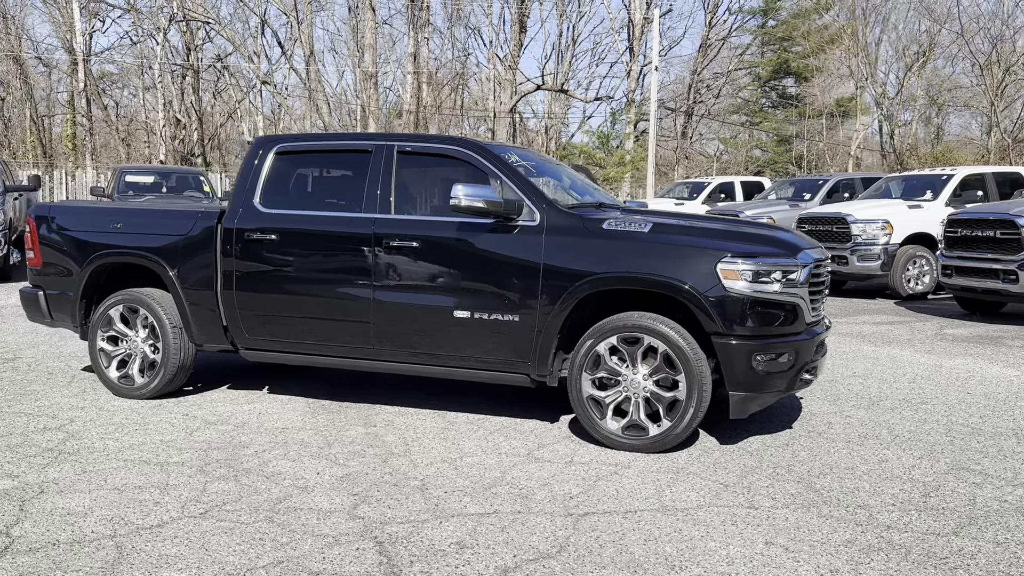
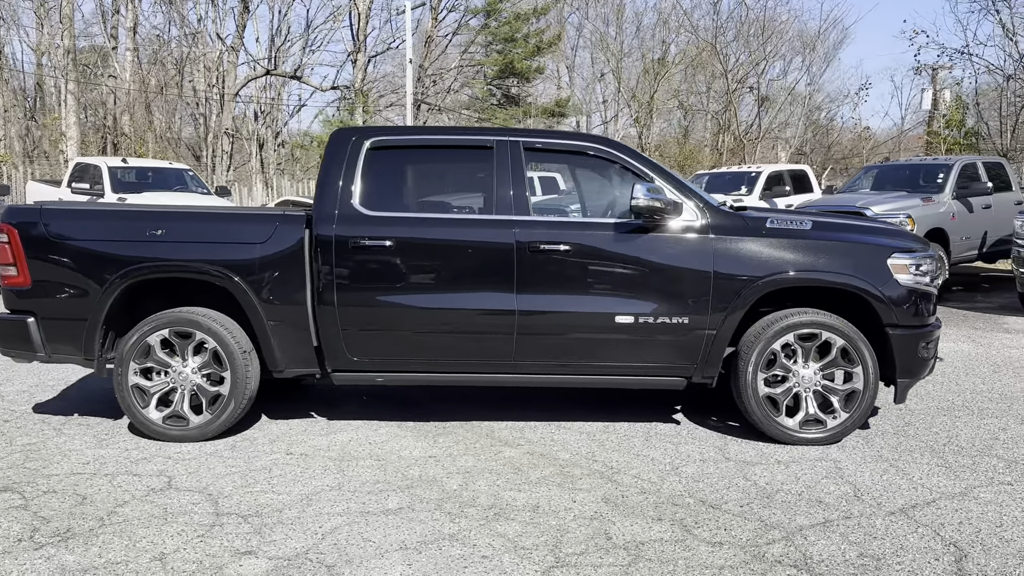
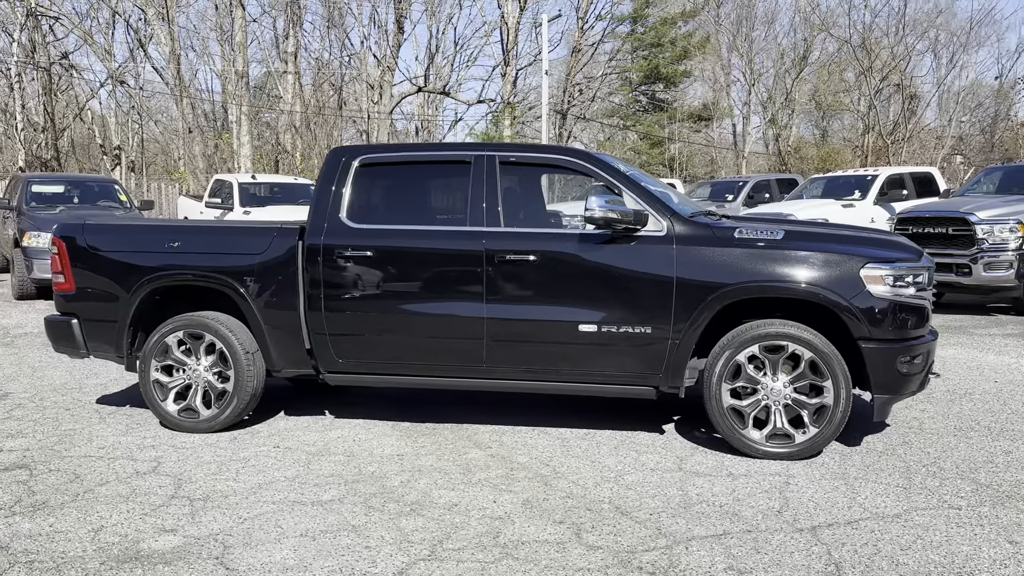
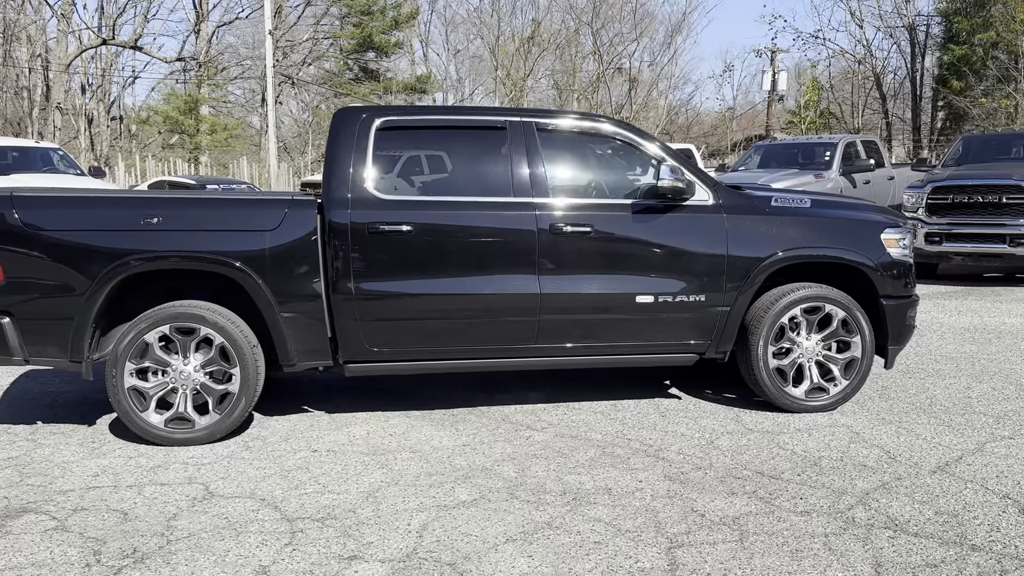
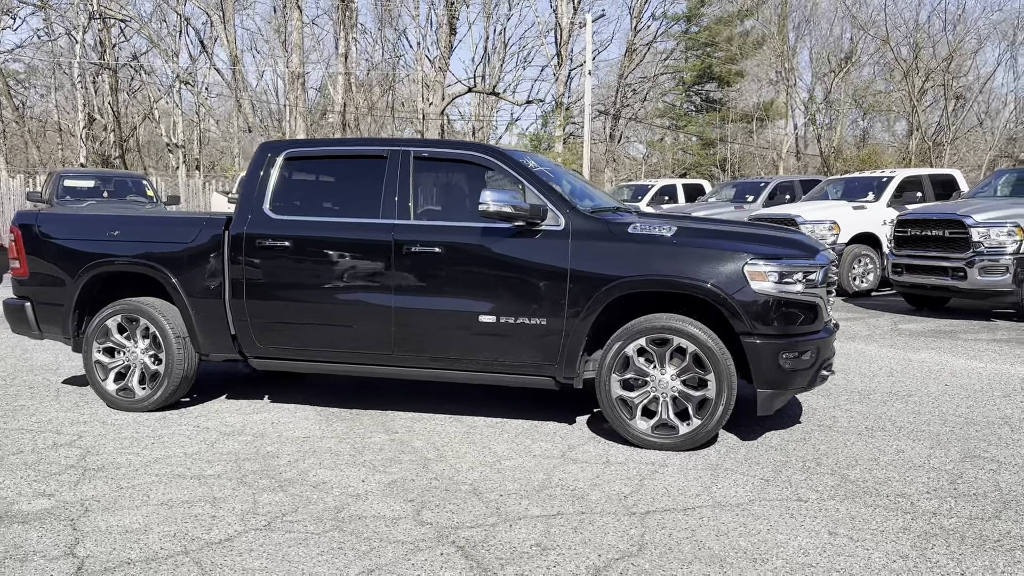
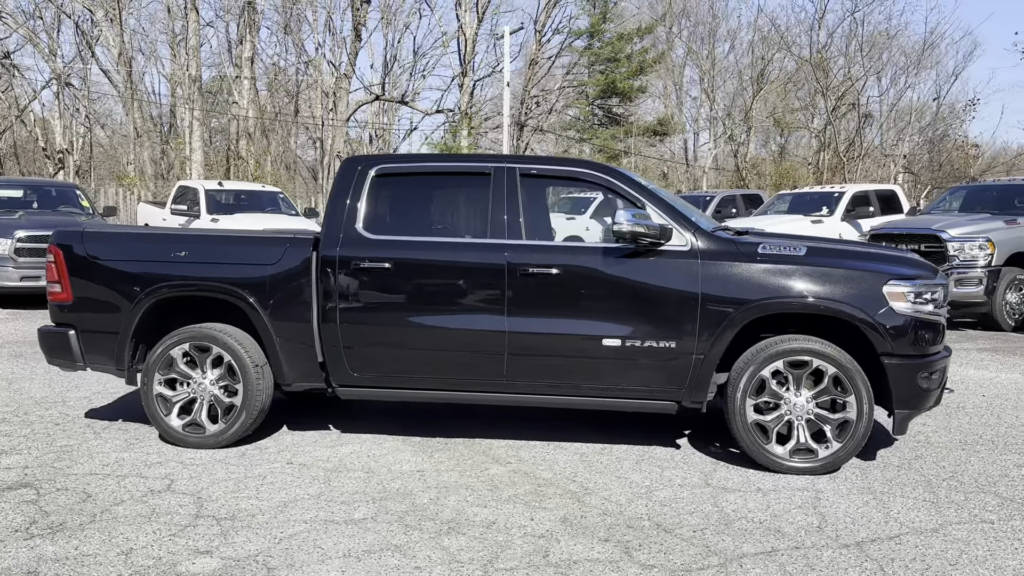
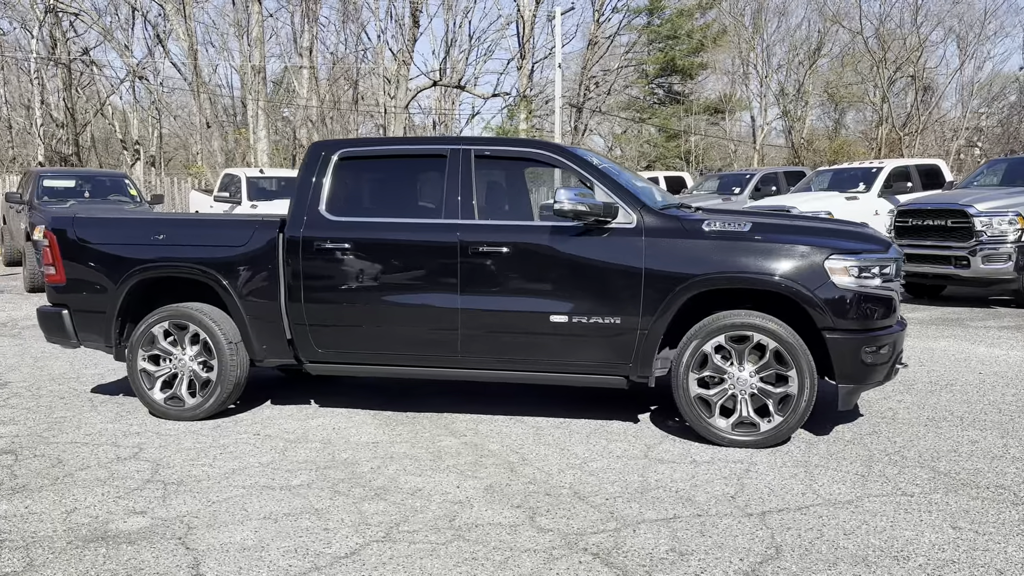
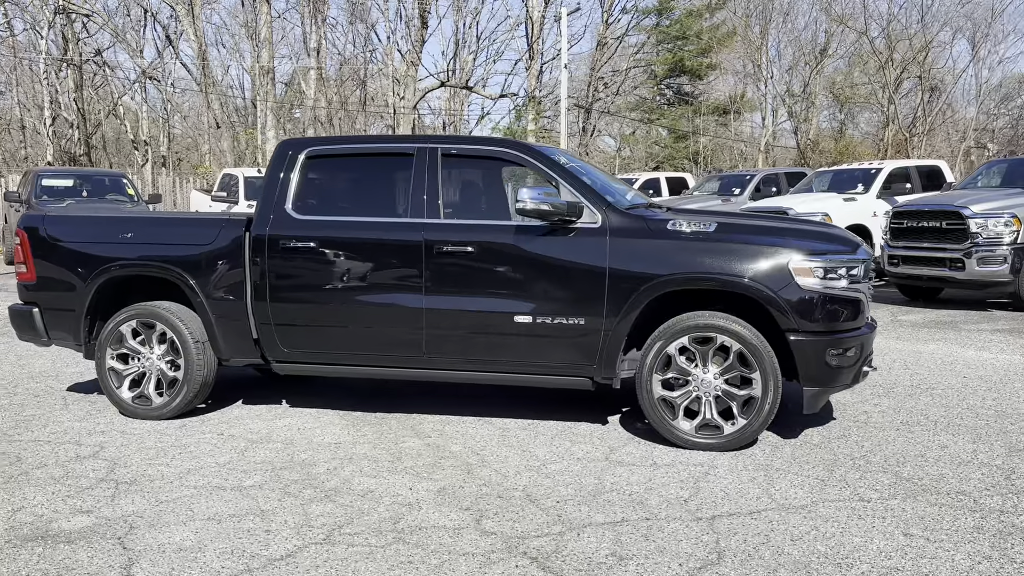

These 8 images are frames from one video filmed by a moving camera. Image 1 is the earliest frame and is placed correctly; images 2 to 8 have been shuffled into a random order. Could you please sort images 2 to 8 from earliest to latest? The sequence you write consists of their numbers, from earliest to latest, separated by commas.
5, 8, 7, 3, 6, 2, 4
